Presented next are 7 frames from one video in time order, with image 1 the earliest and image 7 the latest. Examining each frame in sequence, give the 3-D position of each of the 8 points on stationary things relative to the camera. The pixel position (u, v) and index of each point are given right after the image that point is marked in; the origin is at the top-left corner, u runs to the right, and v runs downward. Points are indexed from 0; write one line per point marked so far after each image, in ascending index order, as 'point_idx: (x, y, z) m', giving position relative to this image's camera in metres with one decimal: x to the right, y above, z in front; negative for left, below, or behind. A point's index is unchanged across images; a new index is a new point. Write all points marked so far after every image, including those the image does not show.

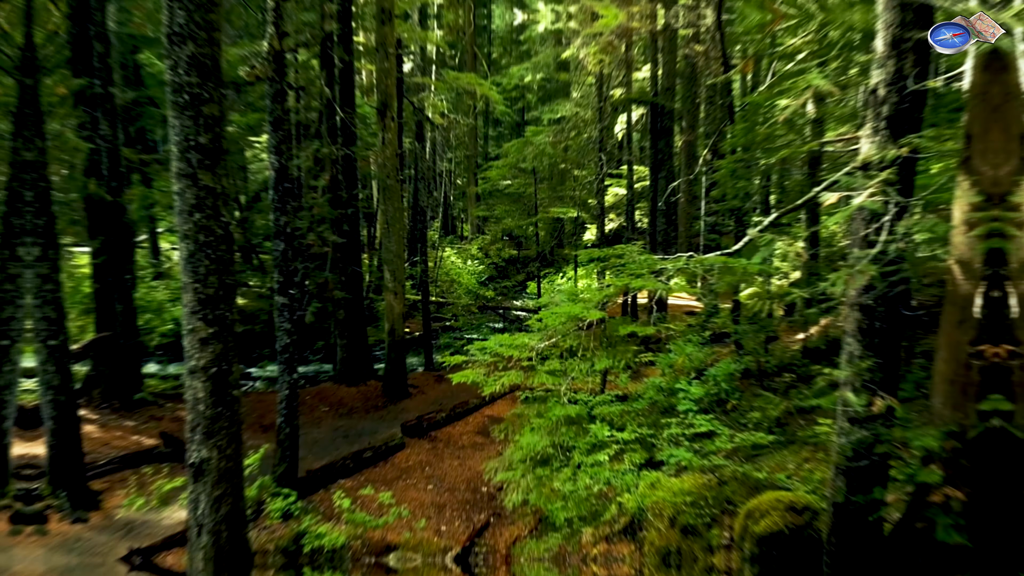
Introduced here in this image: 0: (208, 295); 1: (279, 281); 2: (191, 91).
0: (-3.2, -0.1, +4.9) m
1: (-3.3, +0.1, +6.7) m
2: (-3.2, +1.9, +4.7) m
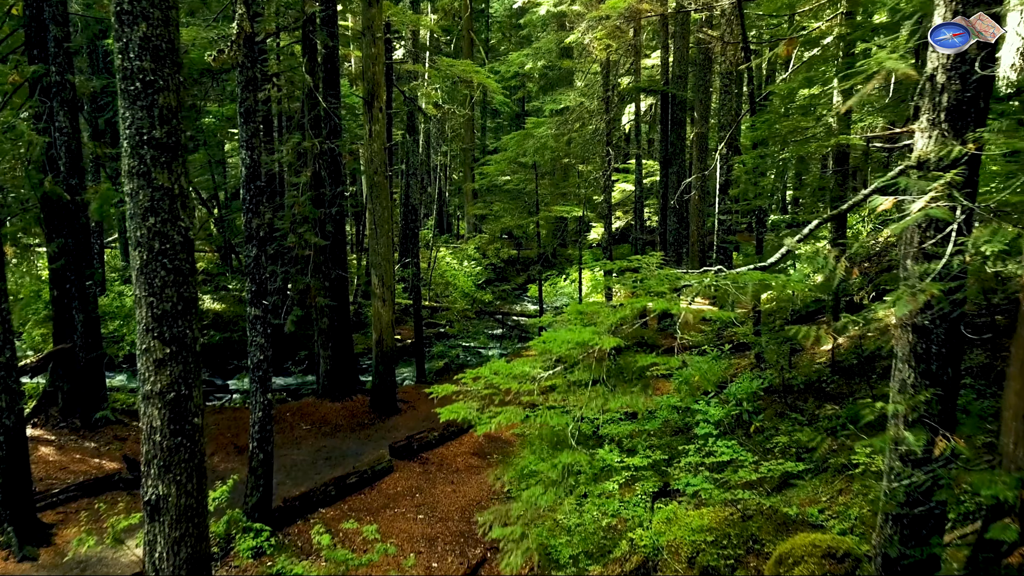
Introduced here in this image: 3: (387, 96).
0: (-3.2, -0.2, +4.3) m
1: (-3.3, -0.1, +6.1) m
2: (-3.2, +1.8, +4.1) m
3: (-3.0, +4.6, +11.5) m
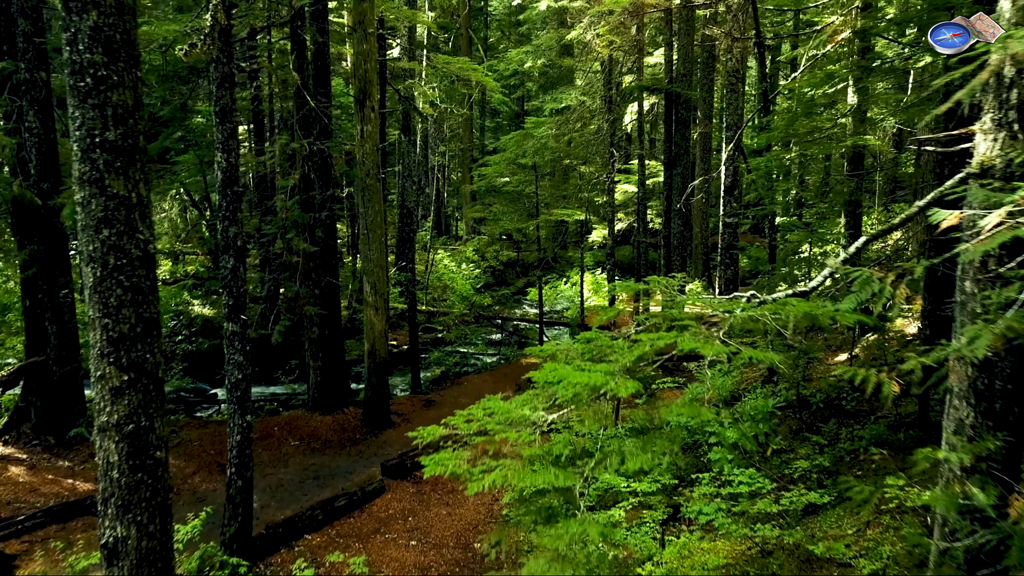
0: (-3.2, -0.4, +3.9) m
1: (-3.3, -0.2, +5.6) m
2: (-3.2, +1.7, +3.6) m
3: (-3.0, +4.4, +11.0) m
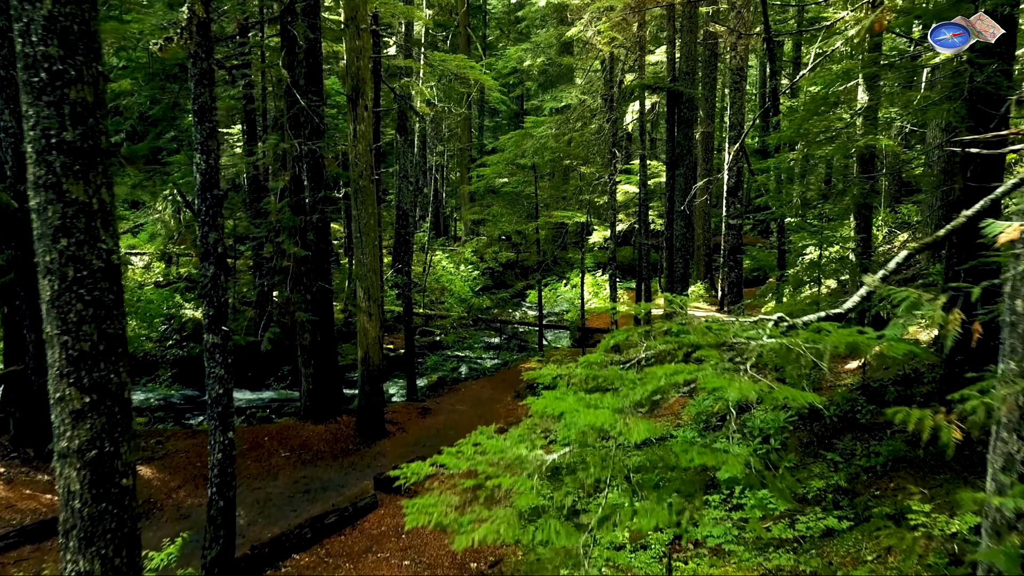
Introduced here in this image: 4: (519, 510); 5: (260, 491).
0: (-3.2, -0.5, +3.5) m
1: (-3.4, -0.3, +5.3) m
2: (-3.2, +1.5, +3.3) m
3: (-3.1, +4.3, +10.7) m
4: (0.0, -1.1, +2.3) m
5: (-4.0, -3.2, +7.6) m
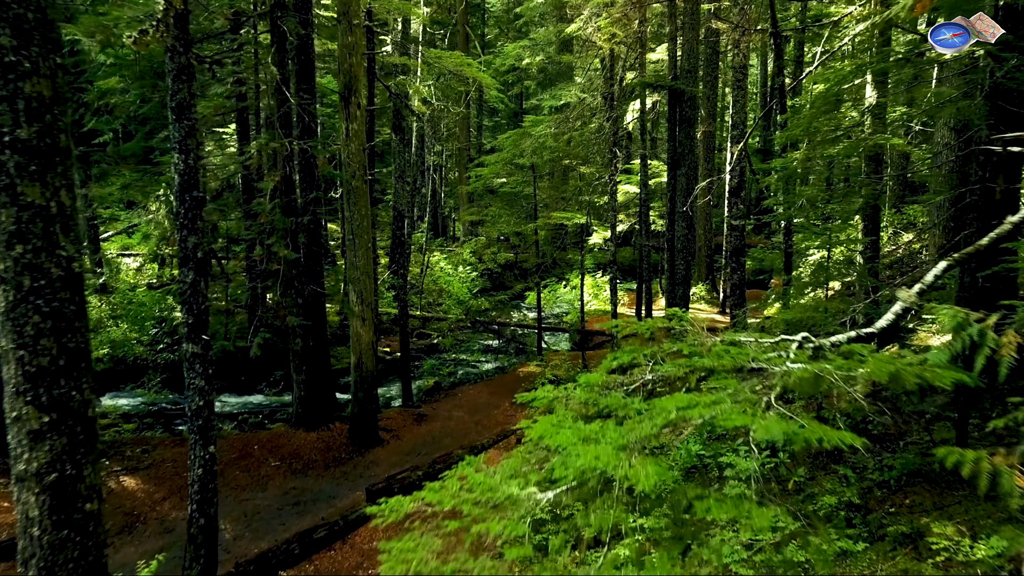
0: (-3.2, -0.5, +3.3) m
1: (-3.4, -0.4, +5.0) m
2: (-3.3, +1.5, +3.0) m
3: (-3.1, +4.3, +10.4) m
4: (0.0, -1.1, +2.0) m
5: (-4.0, -3.3, +7.3) m
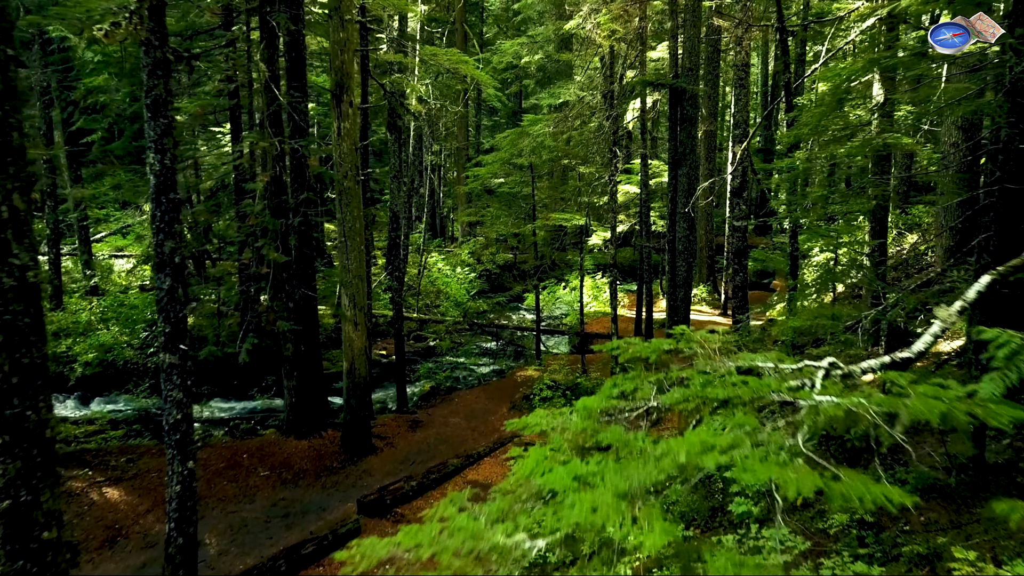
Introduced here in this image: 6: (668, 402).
0: (-3.3, -0.6, +3.0) m
1: (-3.5, -0.5, +4.8) m
2: (-3.3, +1.4, +2.8) m
3: (-3.2, +4.2, +10.2) m
4: (-0.1, -1.2, +1.7) m
5: (-4.1, -3.3, +7.1) m
6: (+0.7, -0.5, +2.2) m
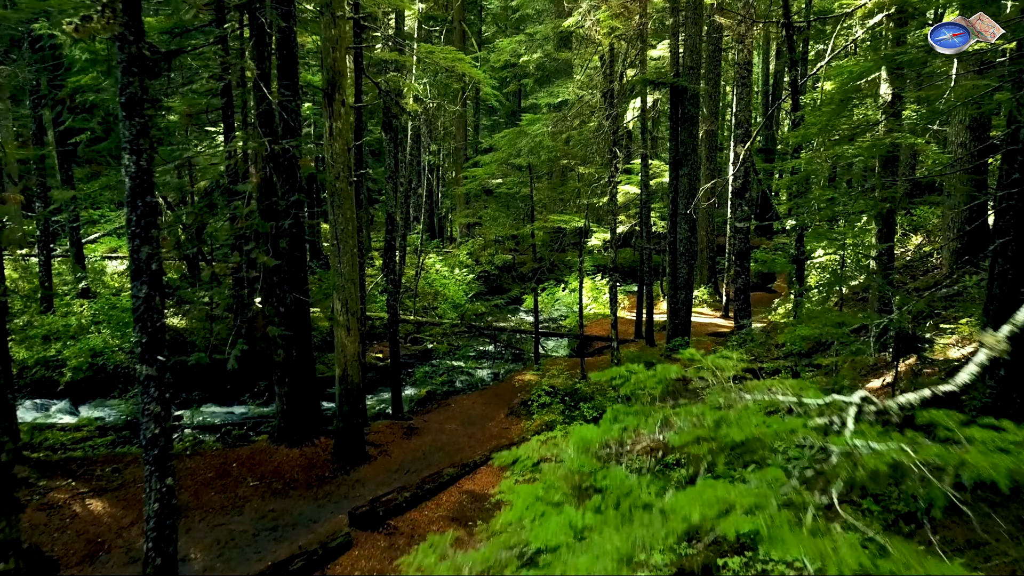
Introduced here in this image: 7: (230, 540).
0: (-3.4, -0.7, +2.8) m
1: (-3.5, -0.6, +4.6) m
2: (-3.4, +1.3, +2.6) m
3: (-3.2, +4.1, +9.9) m
4: (-0.1, -1.3, +1.5) m
5: (-4.1, -3.4, +6.8) m
6: (+0.7, -0.6, +2.0) m
7: (-3.9, -3.5, +6.6) m
